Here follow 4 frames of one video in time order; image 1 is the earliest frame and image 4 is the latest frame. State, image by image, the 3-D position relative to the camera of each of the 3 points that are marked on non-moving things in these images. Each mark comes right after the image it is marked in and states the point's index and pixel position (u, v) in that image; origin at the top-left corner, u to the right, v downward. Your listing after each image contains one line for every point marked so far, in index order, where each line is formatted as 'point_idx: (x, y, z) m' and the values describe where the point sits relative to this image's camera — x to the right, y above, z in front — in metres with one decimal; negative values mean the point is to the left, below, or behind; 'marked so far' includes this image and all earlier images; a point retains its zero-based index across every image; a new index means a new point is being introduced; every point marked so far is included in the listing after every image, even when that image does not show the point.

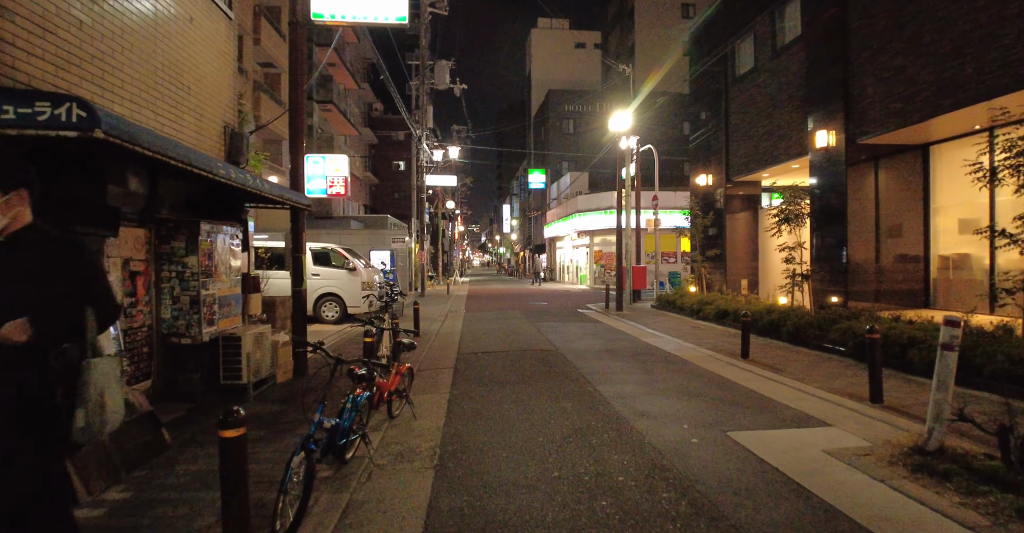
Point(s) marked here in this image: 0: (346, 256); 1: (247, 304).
0: (-5.0, +0.3, +15.7) m
1: (-4.4, -0.6, +8.8) m
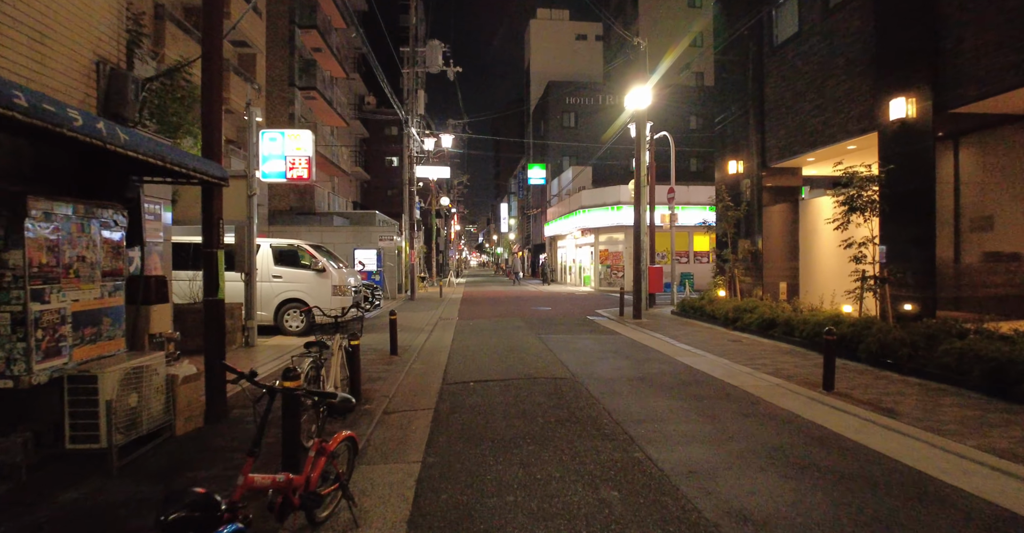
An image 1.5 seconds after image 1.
0: (-5.0, +0.3, +13.2) m
1: (-4.4, -0.6, +6.2) m
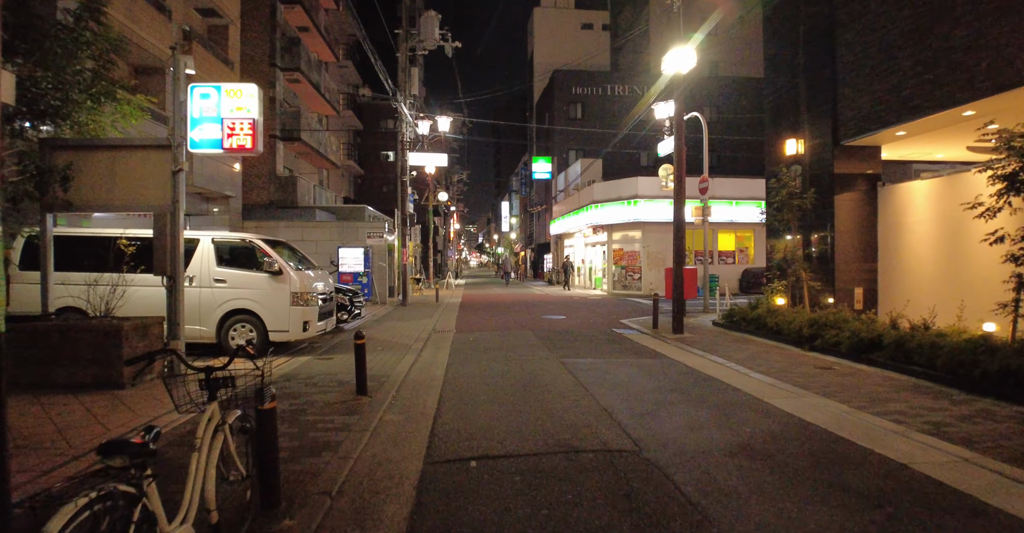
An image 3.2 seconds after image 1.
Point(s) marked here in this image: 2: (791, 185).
0: (-4.7, +0.3, +10.2) m
1: (-4.1, -0.7, +3.3) m
2: (+6.6, +1.9, +12.3) m
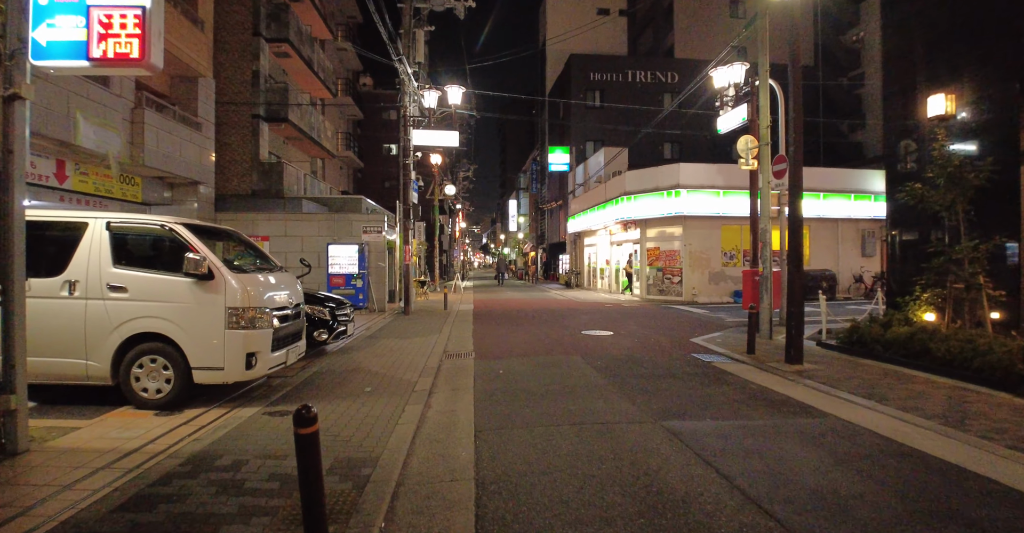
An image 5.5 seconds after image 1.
0: (-3.9, +0.3, +6.6) m
1: (-3.4, -0.6, -0.3) m
2: (+7.3, +1.9, +8.7) m
